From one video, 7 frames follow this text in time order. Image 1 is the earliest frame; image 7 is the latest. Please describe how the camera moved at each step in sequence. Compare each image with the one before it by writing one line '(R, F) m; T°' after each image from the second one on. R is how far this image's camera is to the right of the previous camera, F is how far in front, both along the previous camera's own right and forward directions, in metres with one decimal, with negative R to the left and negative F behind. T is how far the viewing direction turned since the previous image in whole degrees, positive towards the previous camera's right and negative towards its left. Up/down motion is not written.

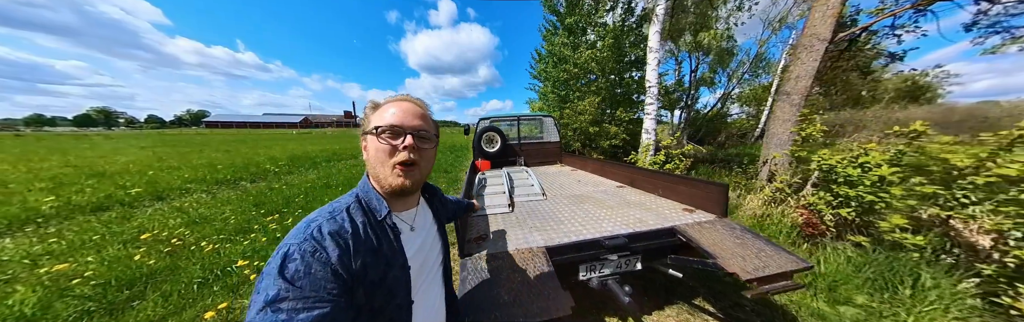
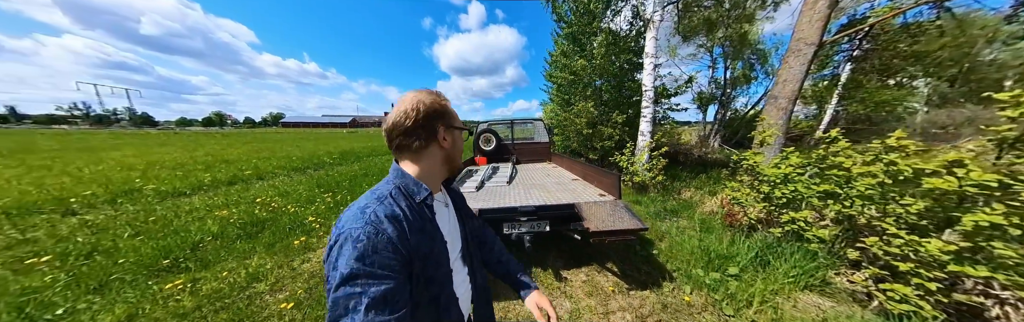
(+1.1, -1.0) m; -8°
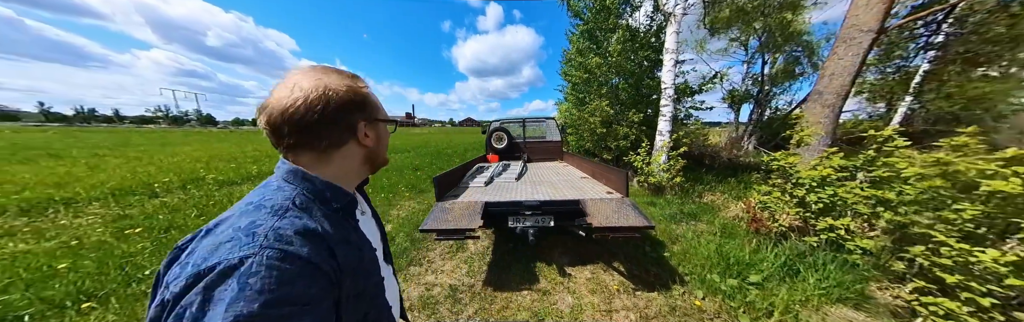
(+0.2, 0.0) m; -4°
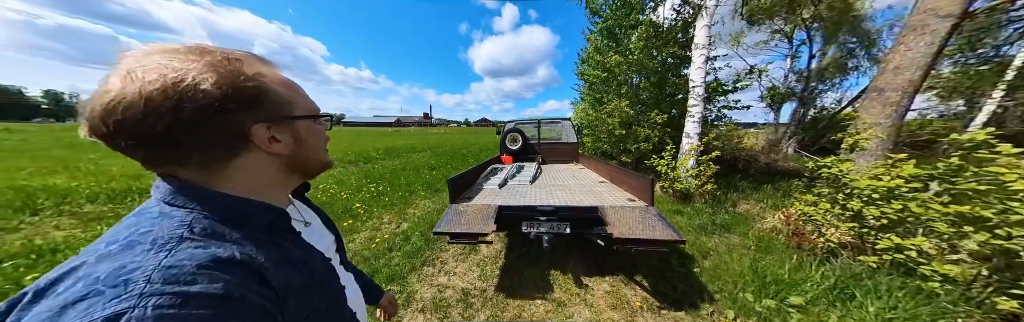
(0.0, +0.1) m; -4°
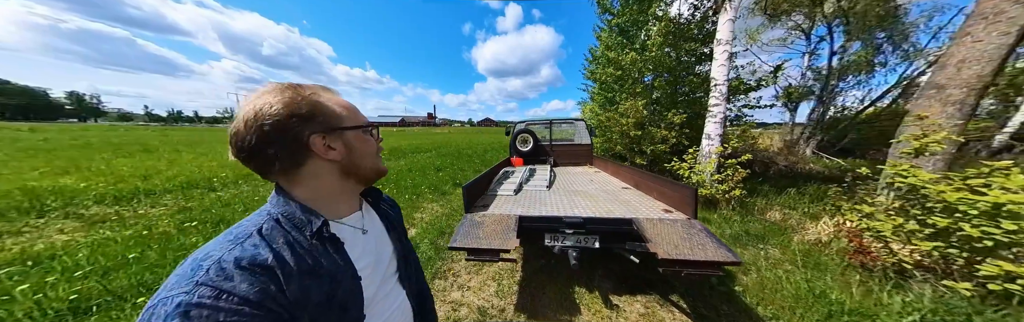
(-0.2, +0.3) m; -1°
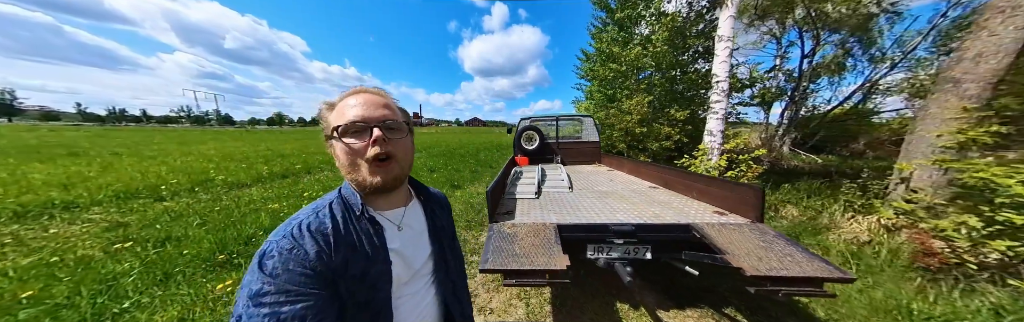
(-0.5, +0.5) m; +4°
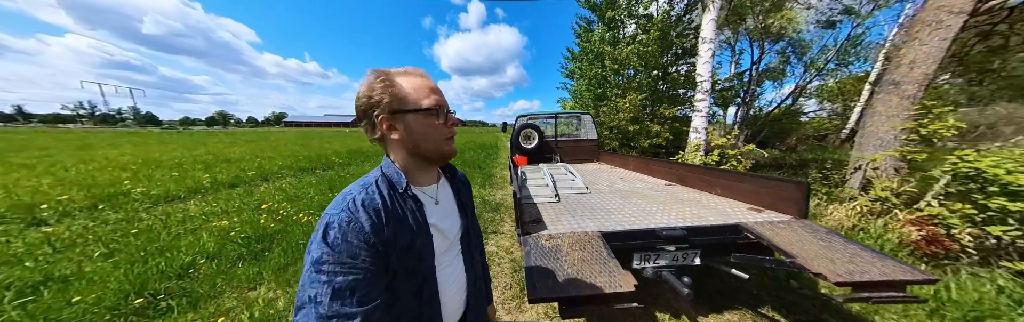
(-0.5, +0.4) m; +6°
